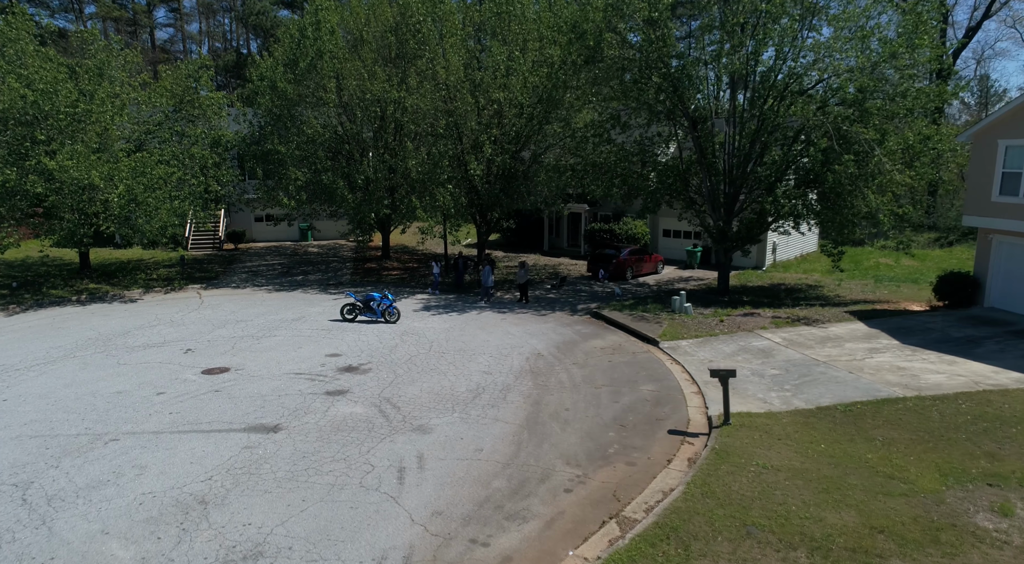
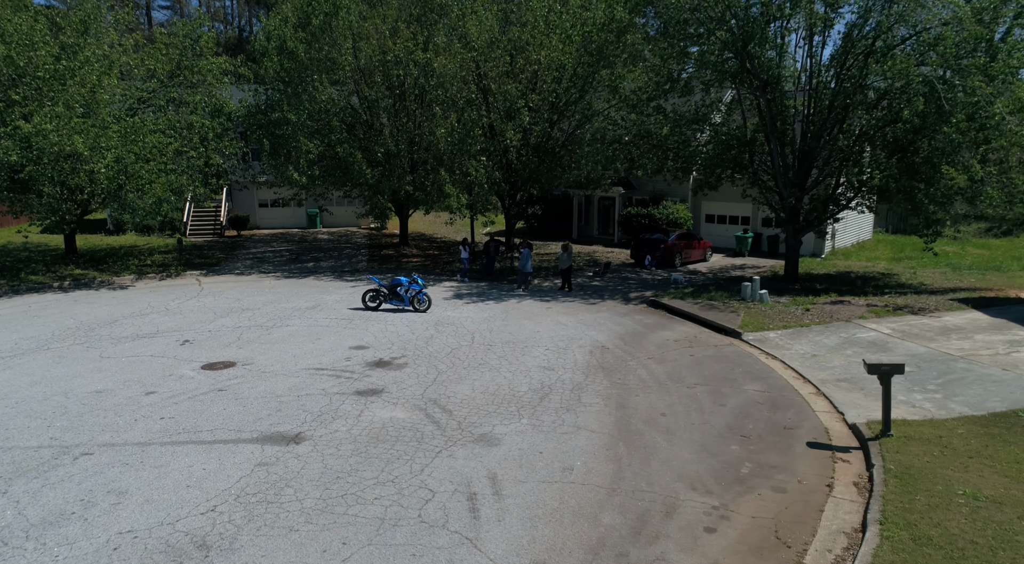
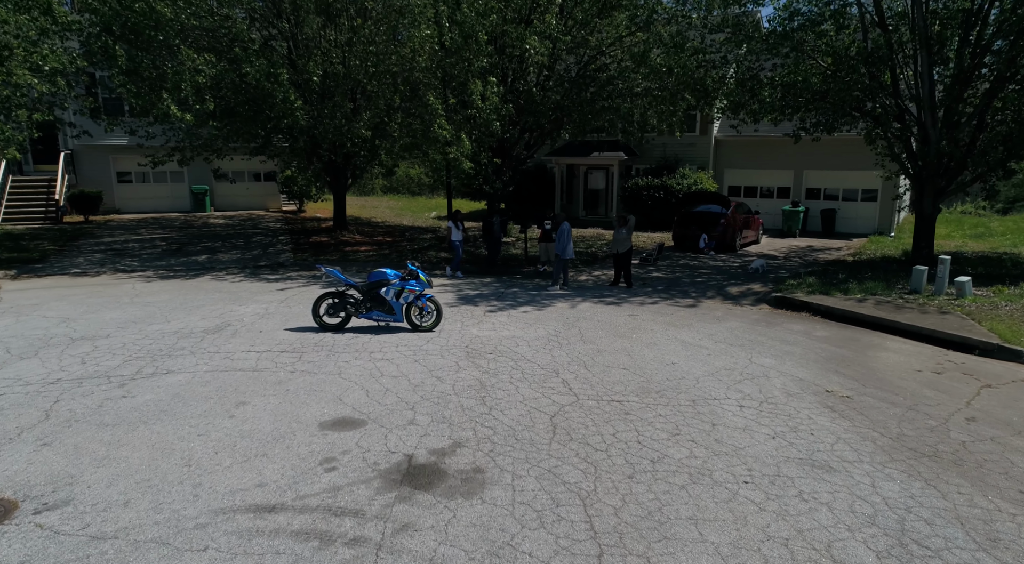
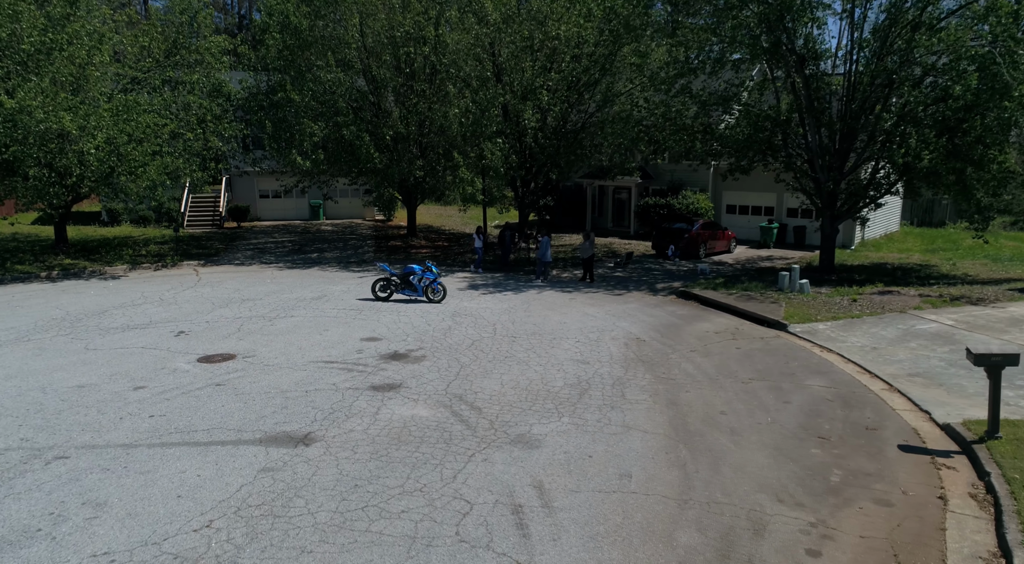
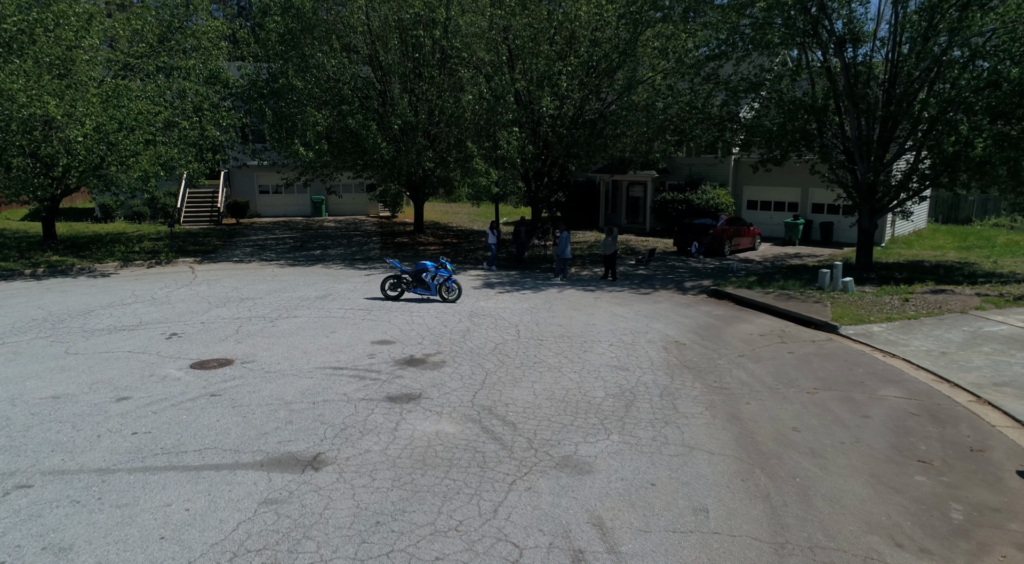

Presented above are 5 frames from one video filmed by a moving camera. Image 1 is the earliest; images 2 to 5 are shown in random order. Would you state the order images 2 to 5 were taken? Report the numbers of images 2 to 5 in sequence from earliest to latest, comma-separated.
2, 4, 5, 3
